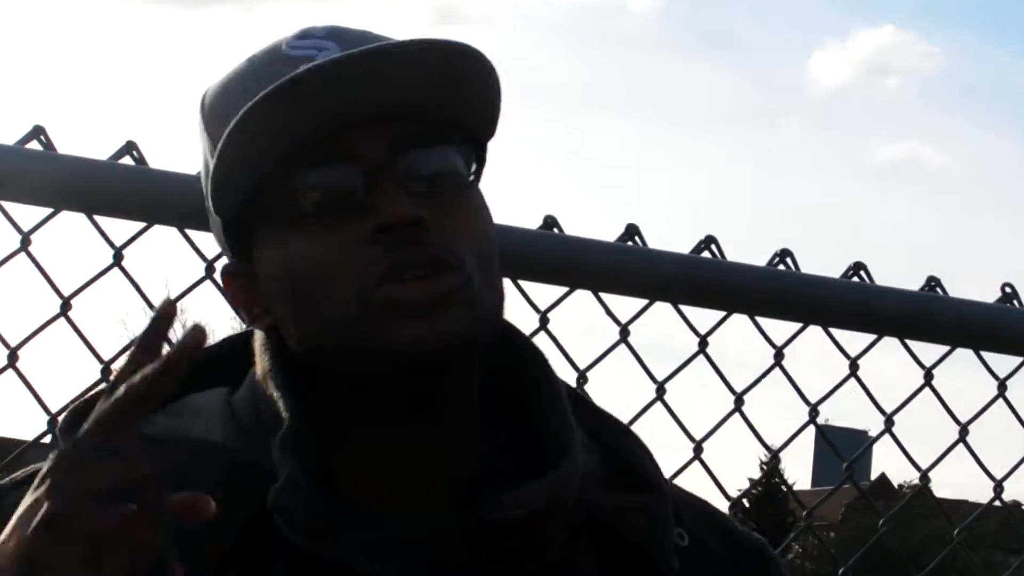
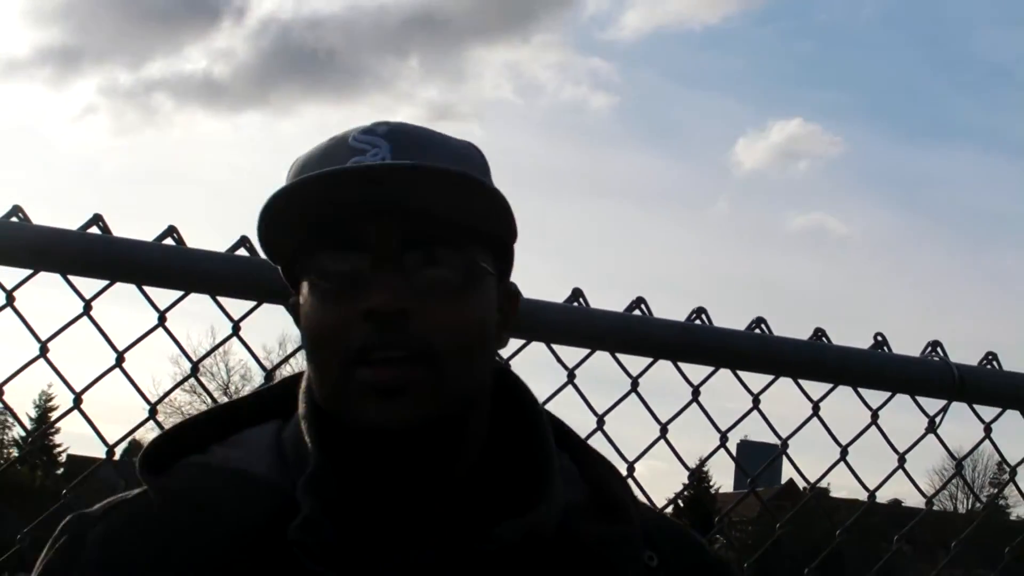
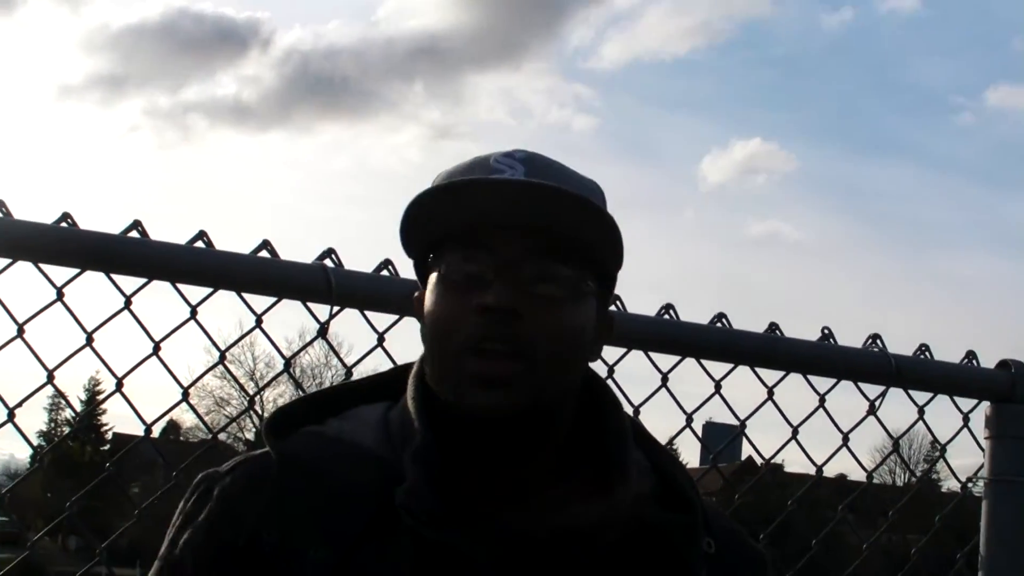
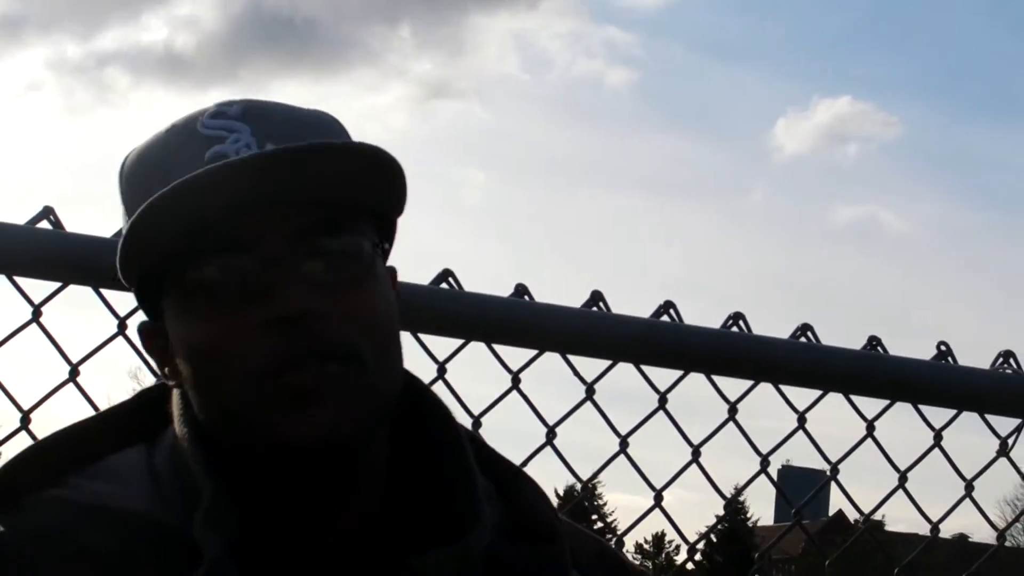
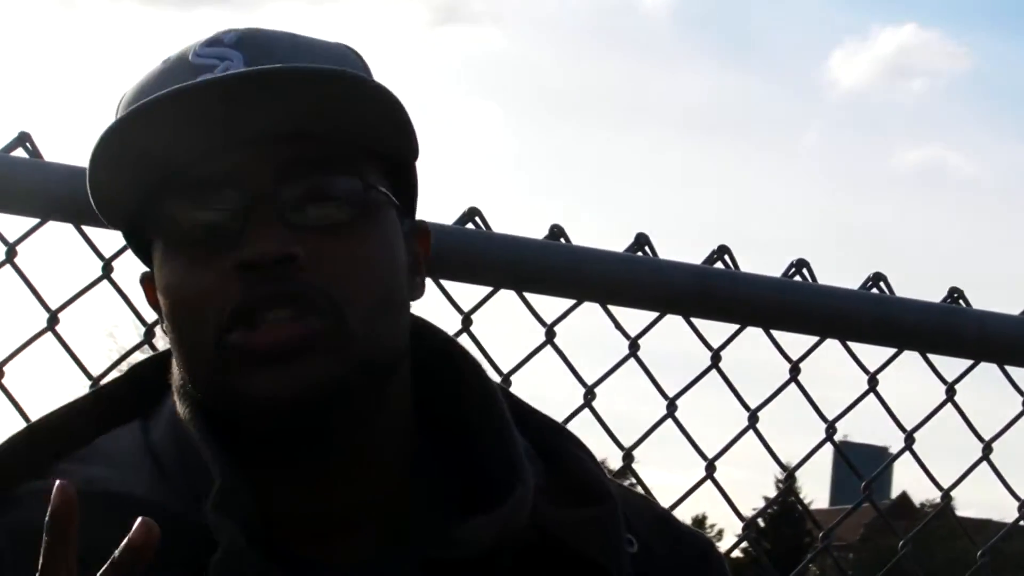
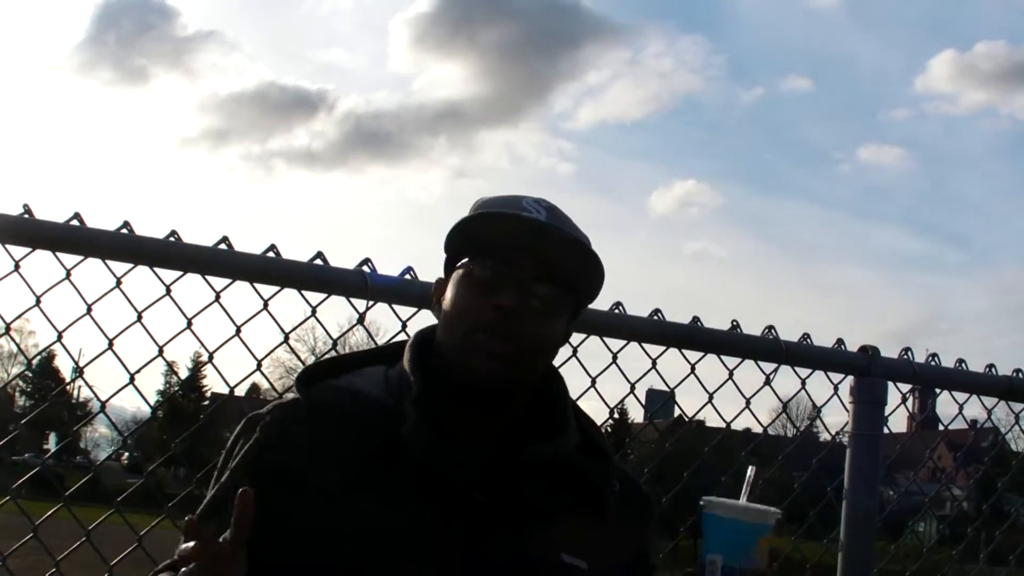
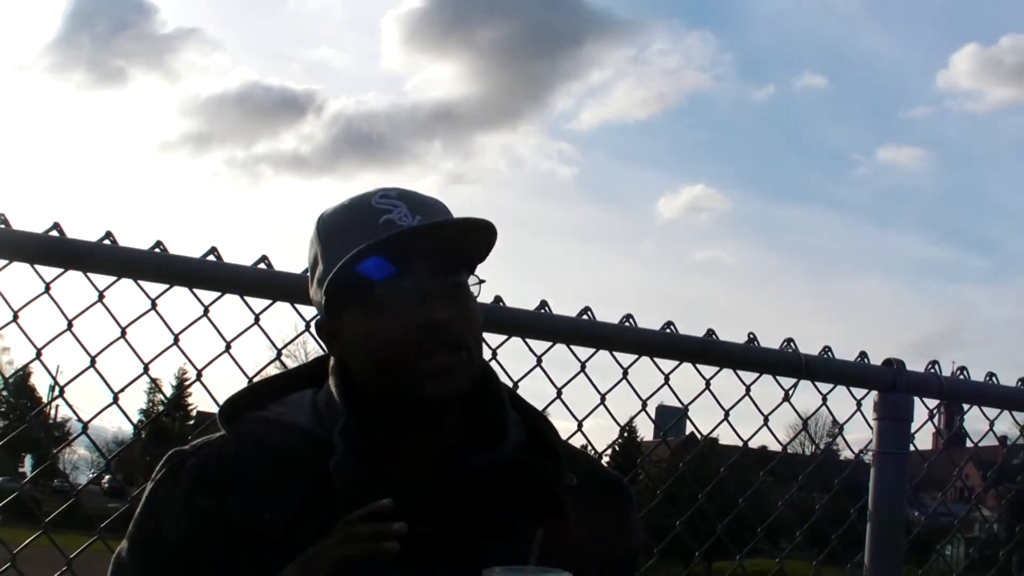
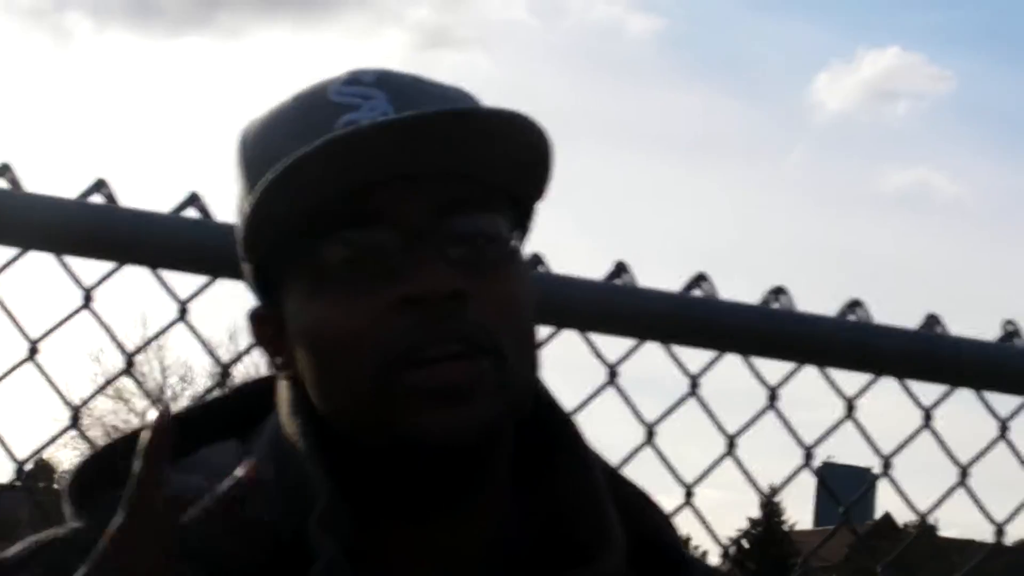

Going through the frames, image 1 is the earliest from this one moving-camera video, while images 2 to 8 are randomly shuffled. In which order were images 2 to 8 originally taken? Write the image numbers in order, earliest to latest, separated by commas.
5, 8, 4, 2, 3, 7, 6
